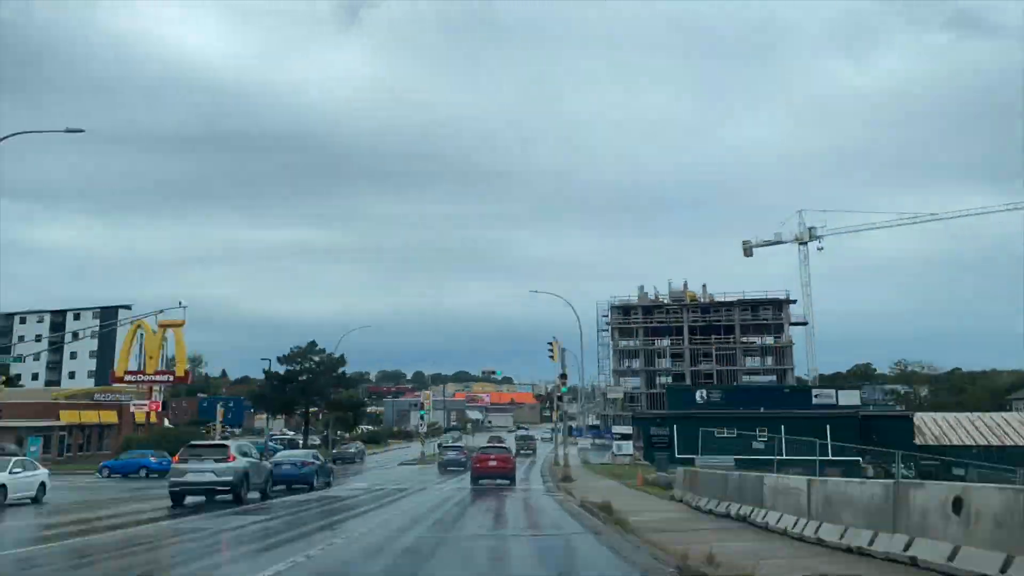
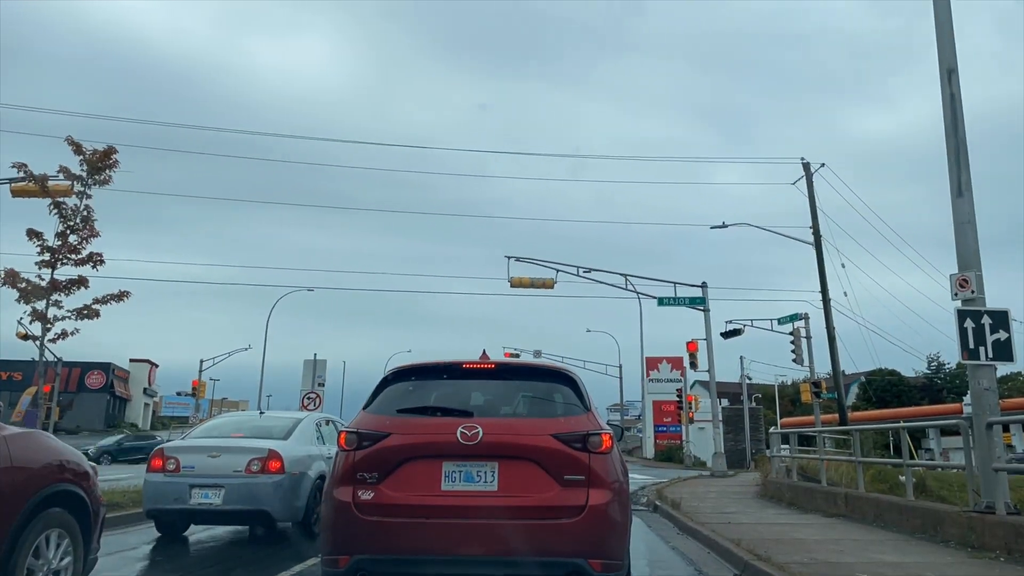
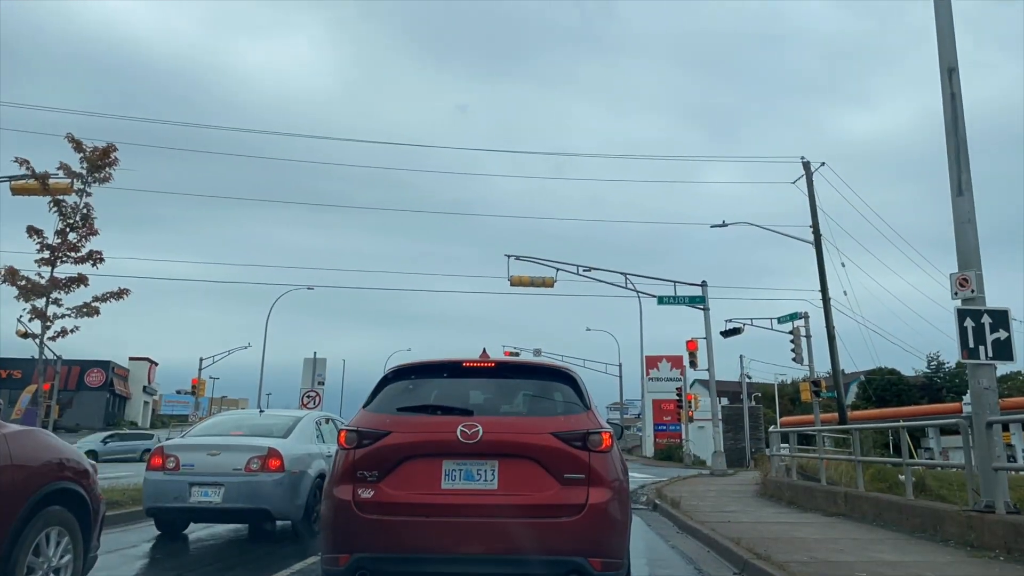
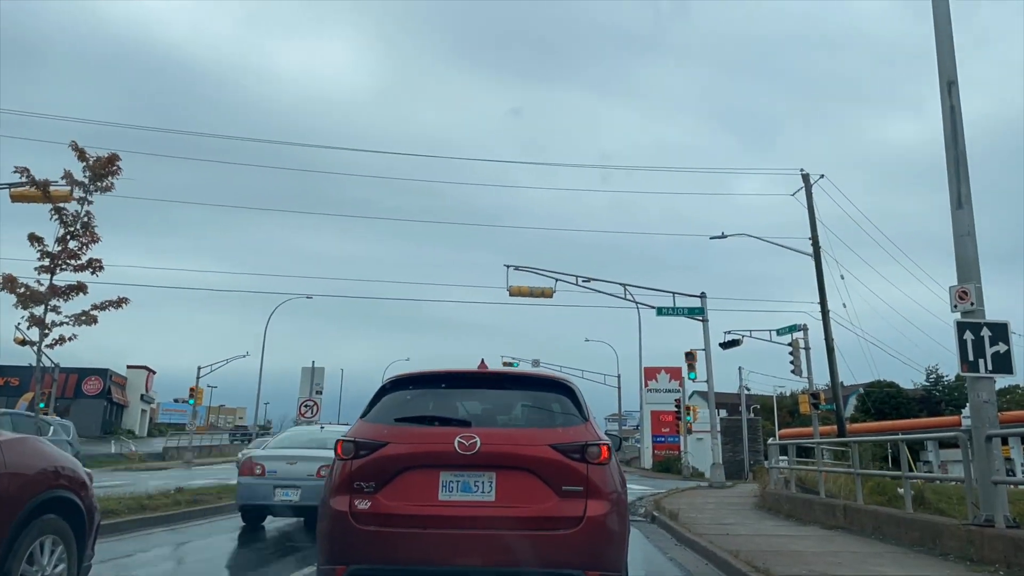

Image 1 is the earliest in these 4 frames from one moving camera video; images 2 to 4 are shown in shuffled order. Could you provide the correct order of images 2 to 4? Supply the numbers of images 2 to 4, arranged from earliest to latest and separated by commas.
3, 2, 4
